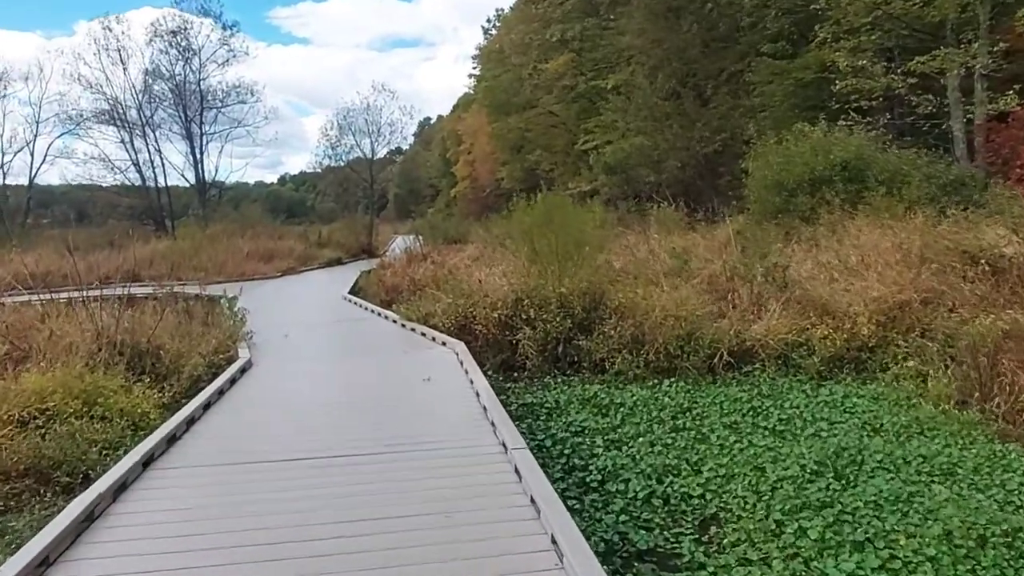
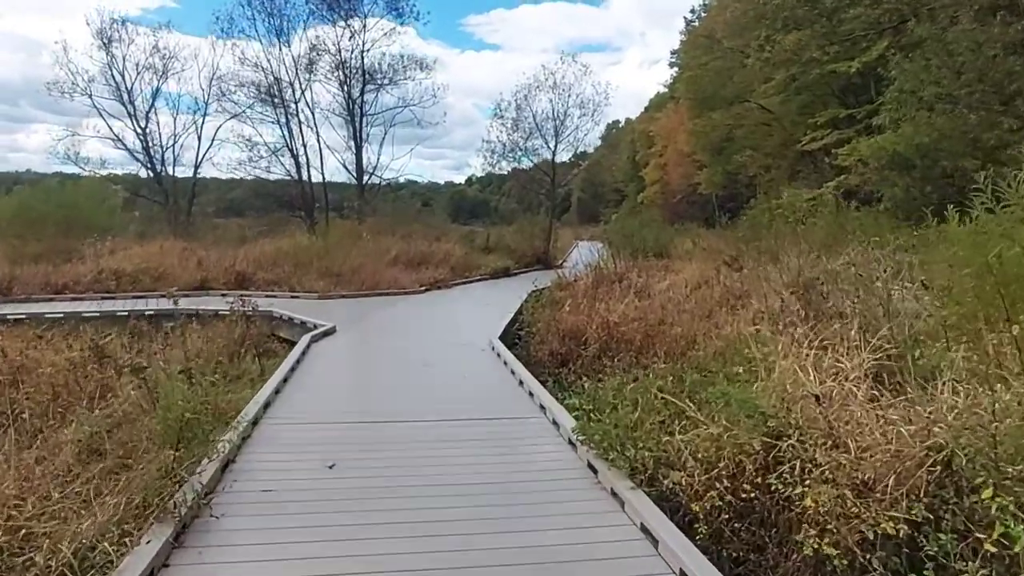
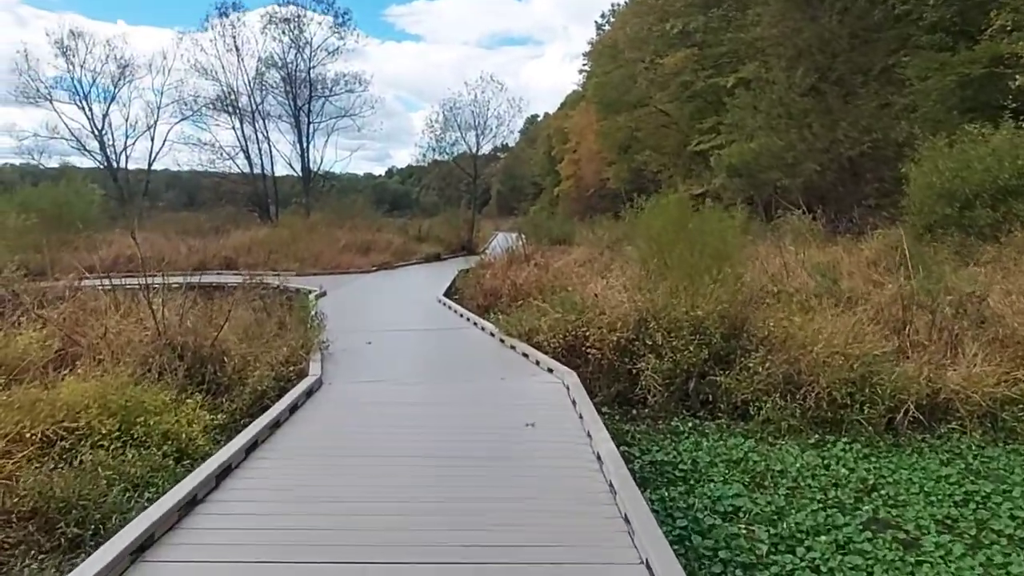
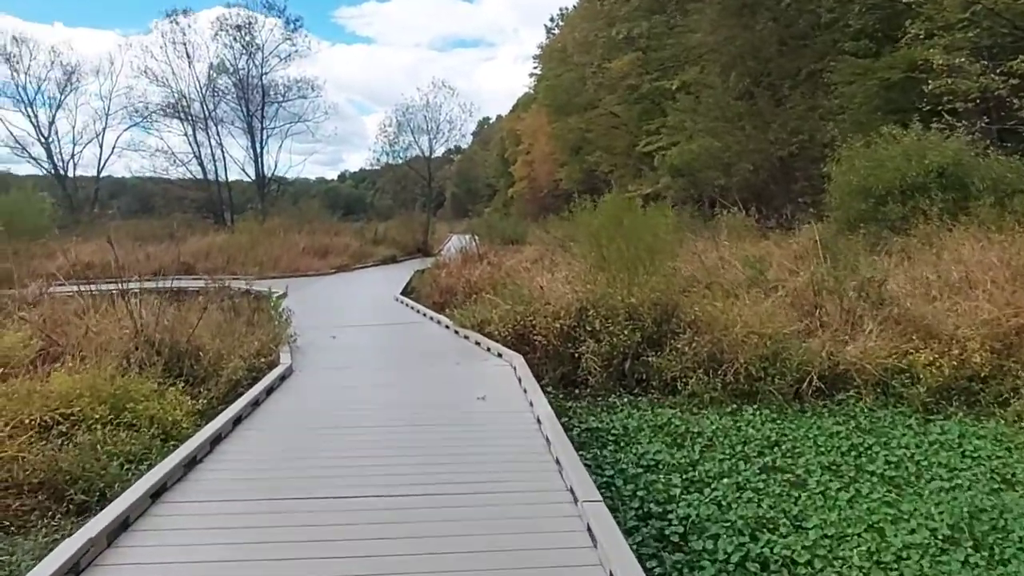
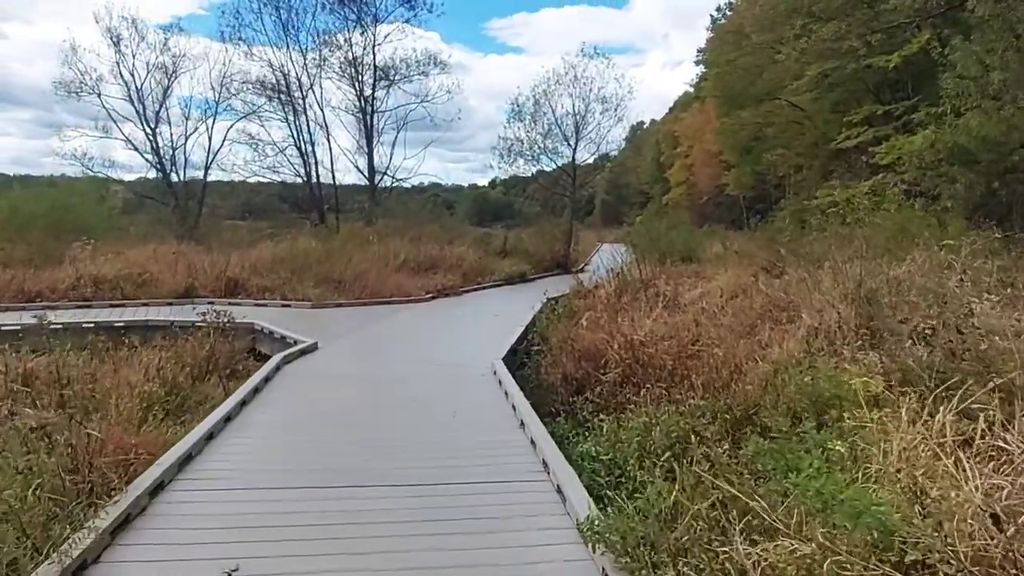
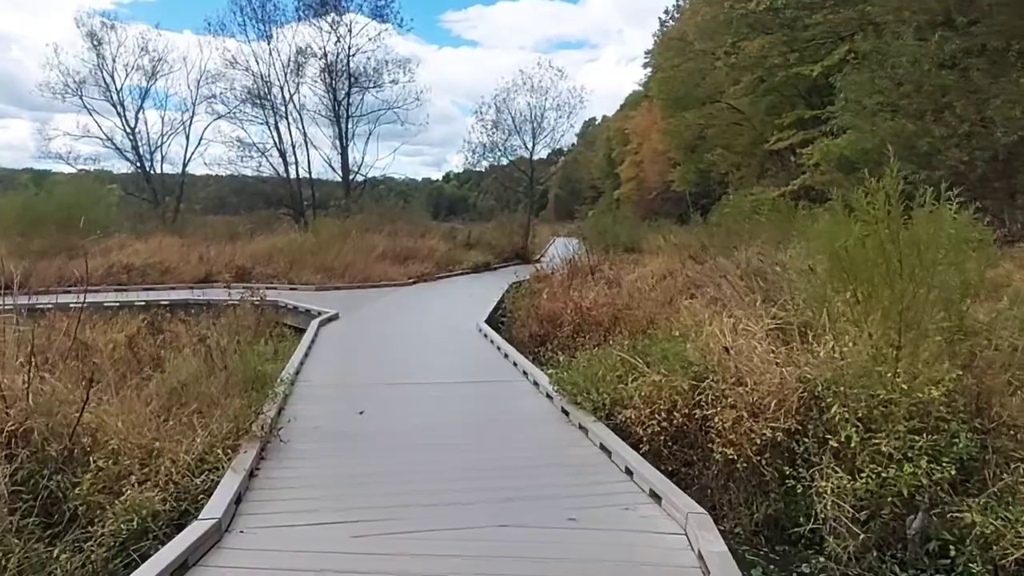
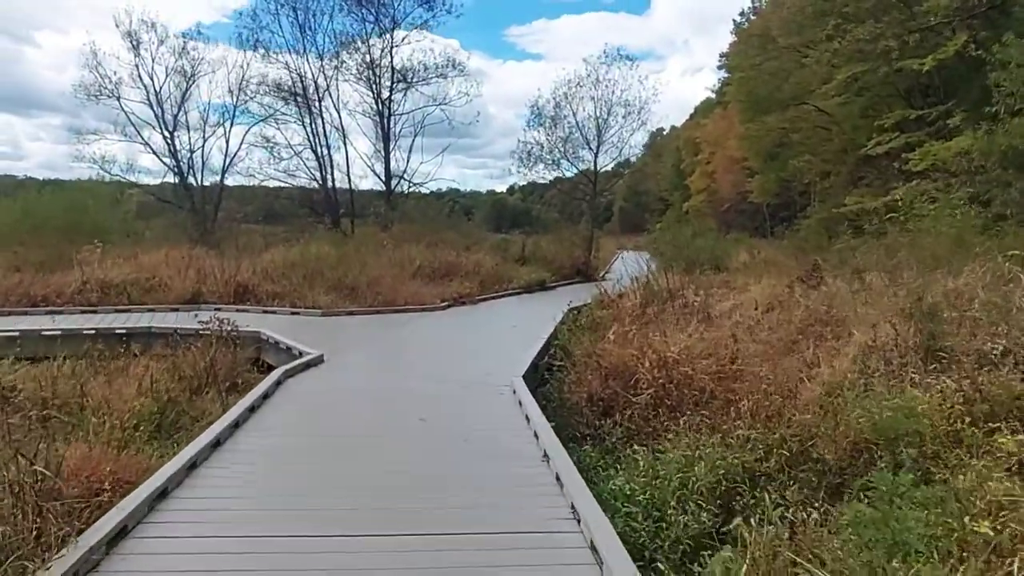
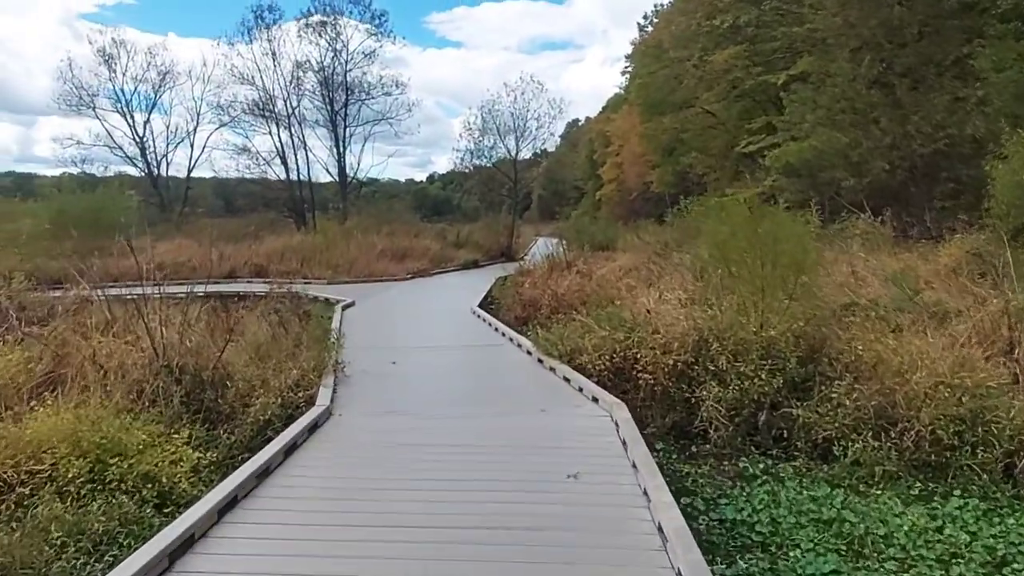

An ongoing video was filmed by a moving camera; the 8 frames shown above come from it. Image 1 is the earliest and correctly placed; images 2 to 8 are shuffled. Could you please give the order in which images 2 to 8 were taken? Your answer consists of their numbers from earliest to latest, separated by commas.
4, 3, 8, 6, 2, 5, 7
